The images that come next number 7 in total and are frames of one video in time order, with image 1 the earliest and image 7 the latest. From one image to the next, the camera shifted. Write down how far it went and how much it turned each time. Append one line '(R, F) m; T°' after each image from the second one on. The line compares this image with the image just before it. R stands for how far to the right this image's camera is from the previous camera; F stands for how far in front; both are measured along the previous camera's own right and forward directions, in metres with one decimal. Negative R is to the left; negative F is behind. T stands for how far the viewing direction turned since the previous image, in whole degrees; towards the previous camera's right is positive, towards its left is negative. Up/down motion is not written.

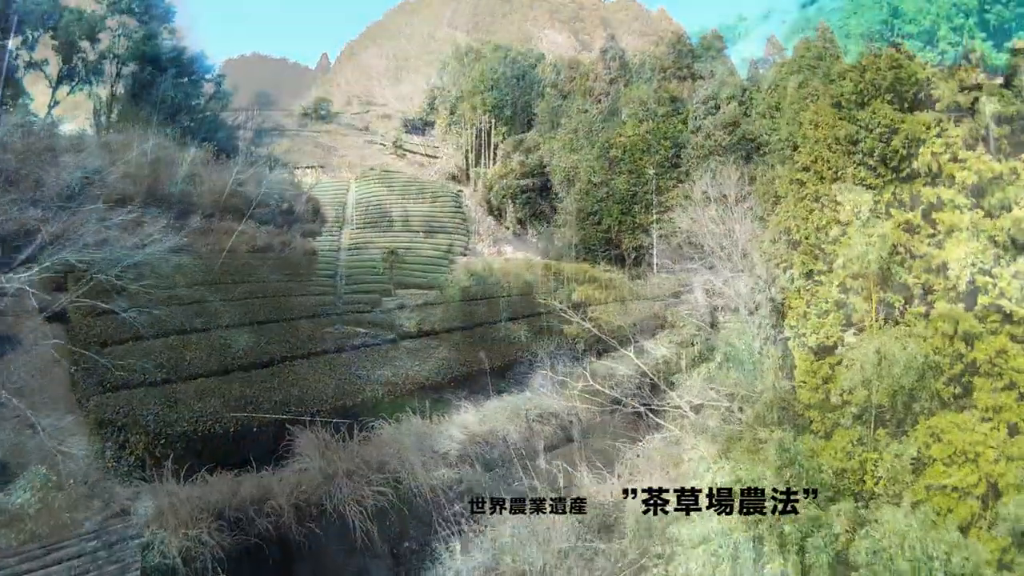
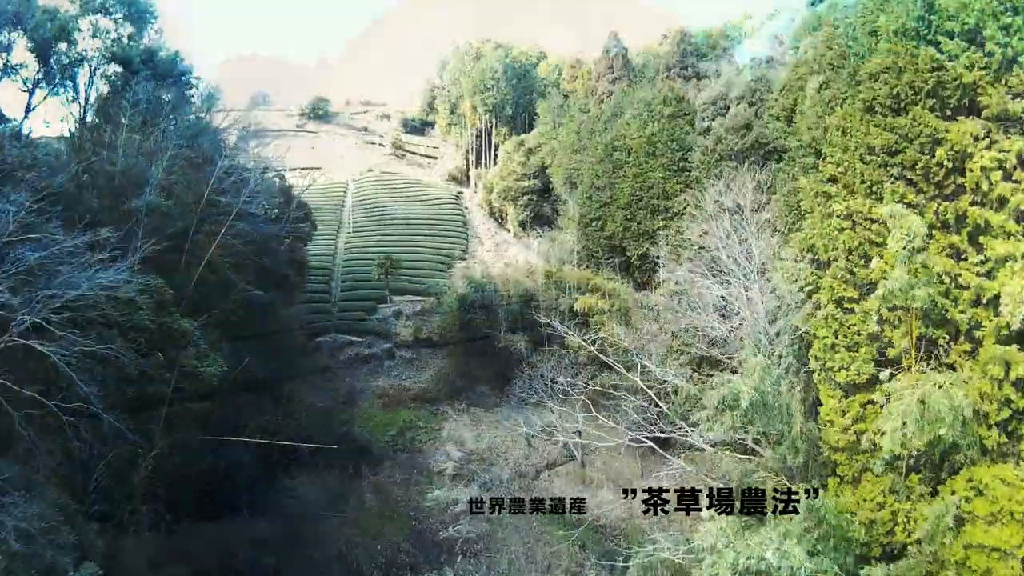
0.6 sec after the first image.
(+0.1, +1.2) m; 0°
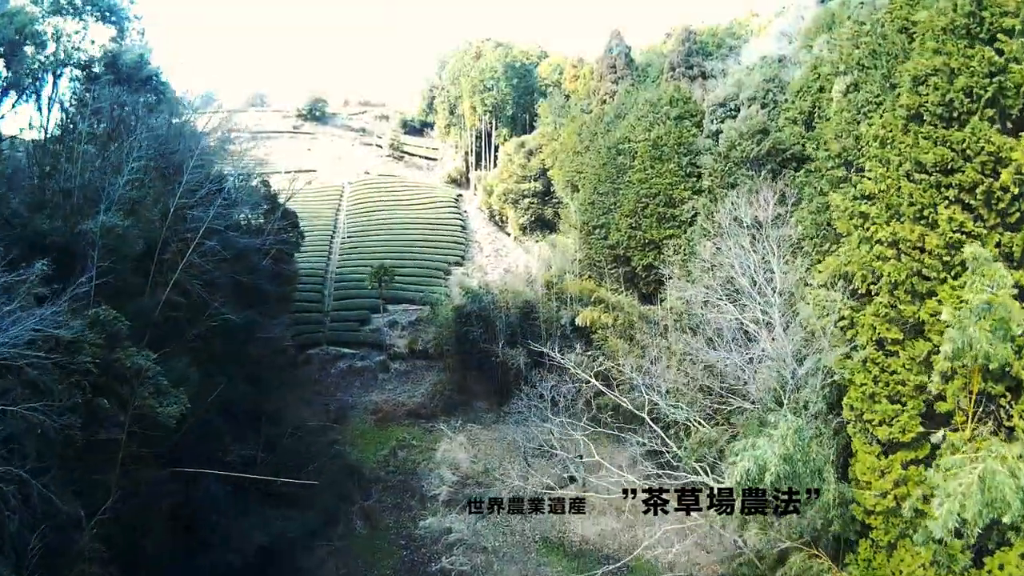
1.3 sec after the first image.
(+0.2, +1.5) m; 0°
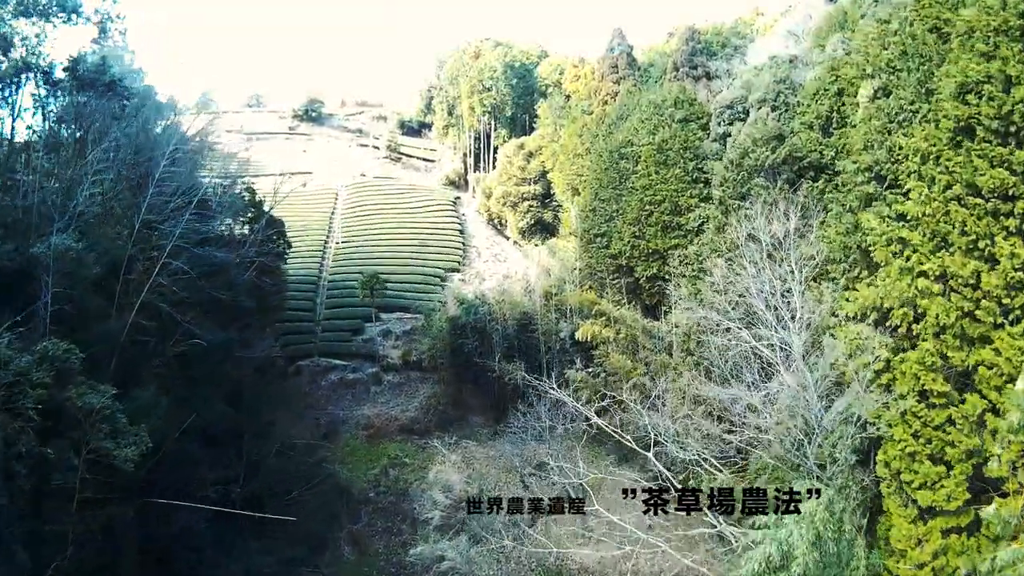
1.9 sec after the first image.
(+0.2, +1.3) m; 0°
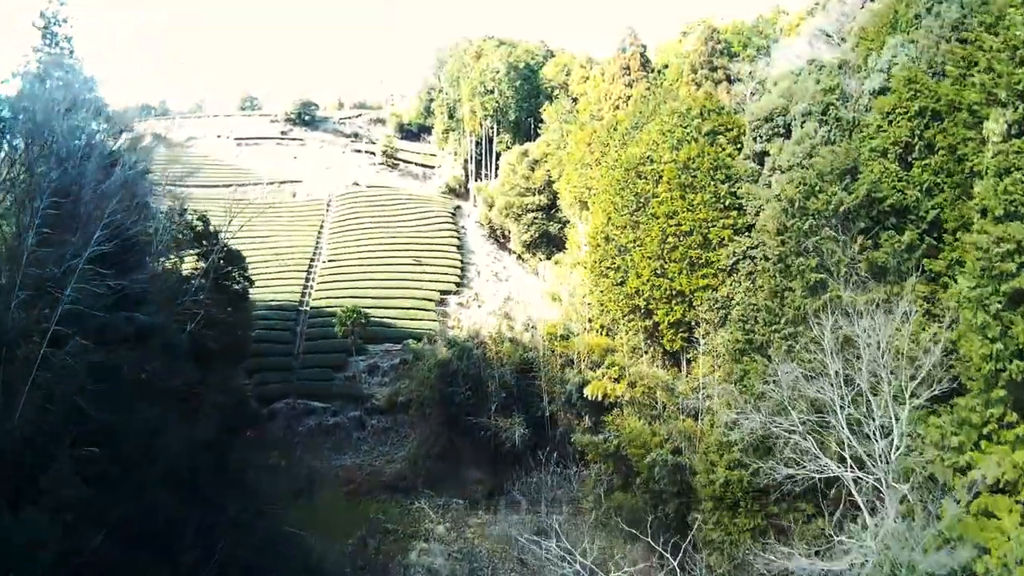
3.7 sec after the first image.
(+0.3, +3.8) m; -1°
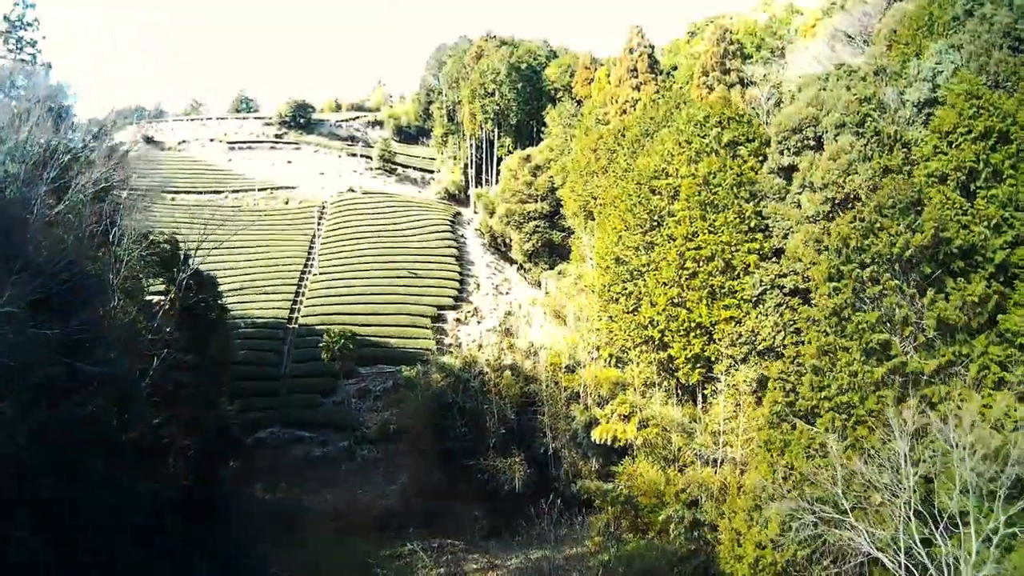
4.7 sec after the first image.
(+0.1, +2.0) m; 0°
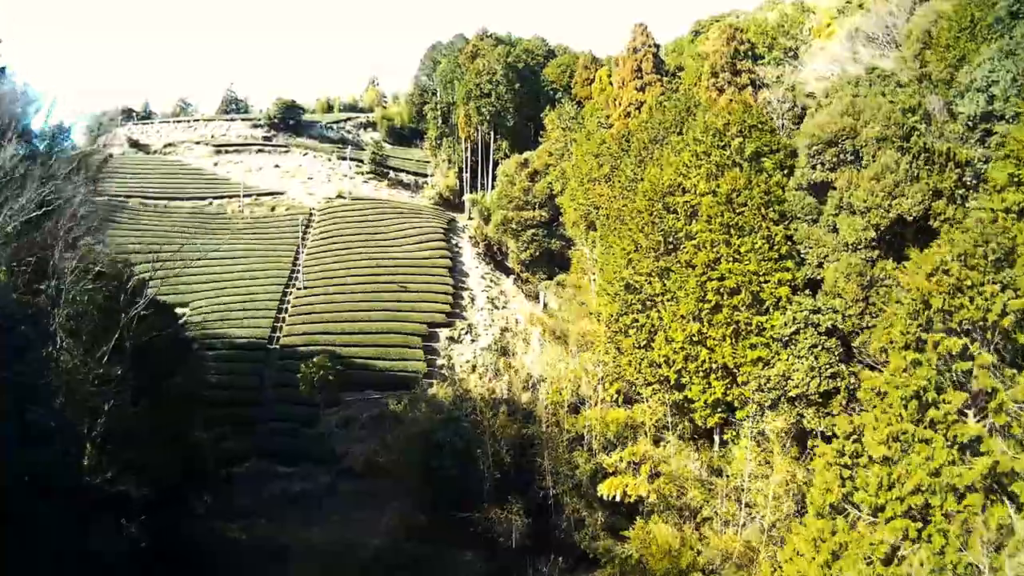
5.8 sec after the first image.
(0.0, +2.2) m; 0°
